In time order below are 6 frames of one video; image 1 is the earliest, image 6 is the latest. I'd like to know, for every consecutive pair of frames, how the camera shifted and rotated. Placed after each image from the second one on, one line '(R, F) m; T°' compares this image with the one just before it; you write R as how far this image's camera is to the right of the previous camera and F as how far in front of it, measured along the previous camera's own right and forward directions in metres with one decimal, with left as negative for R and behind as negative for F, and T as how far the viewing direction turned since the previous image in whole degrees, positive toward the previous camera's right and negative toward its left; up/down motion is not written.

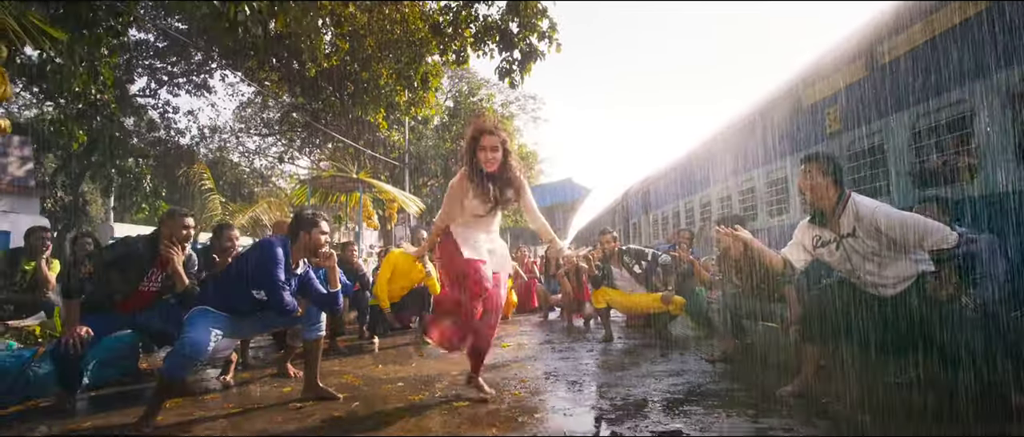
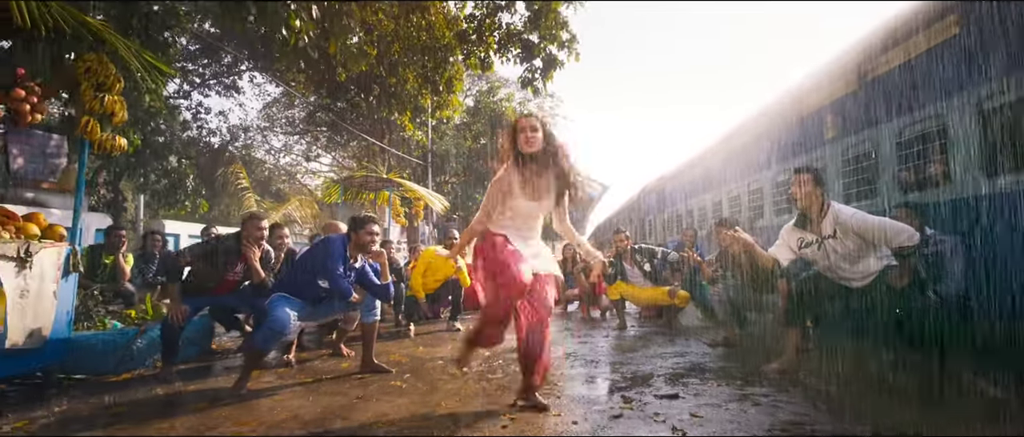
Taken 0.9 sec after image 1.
(-0.1, -0.6) m; -2°
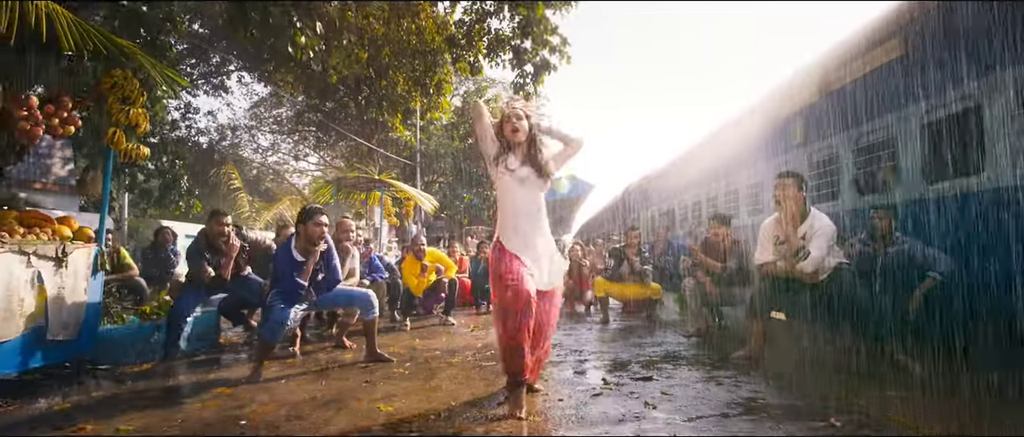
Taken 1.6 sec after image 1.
(0.0, -0.4) m; +1°
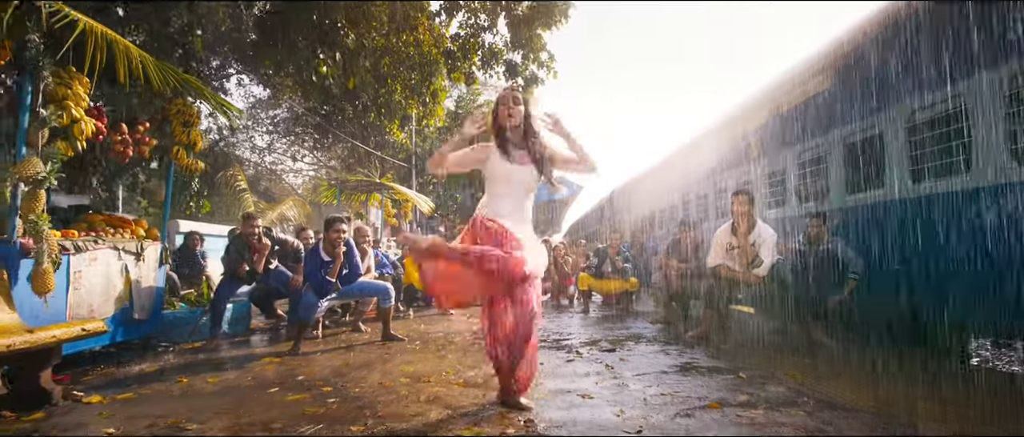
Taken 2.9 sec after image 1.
(0.0, -0.9) m; +1°
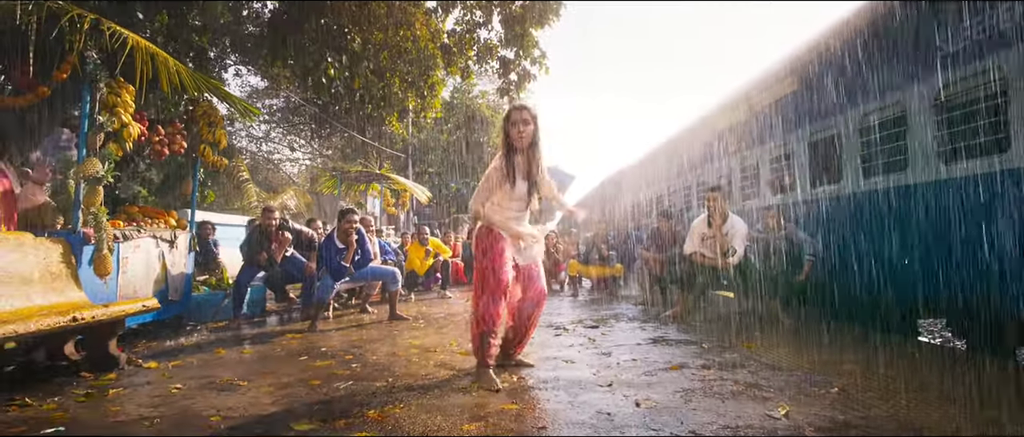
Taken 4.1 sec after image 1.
(0.0, -0.6) m; +1°
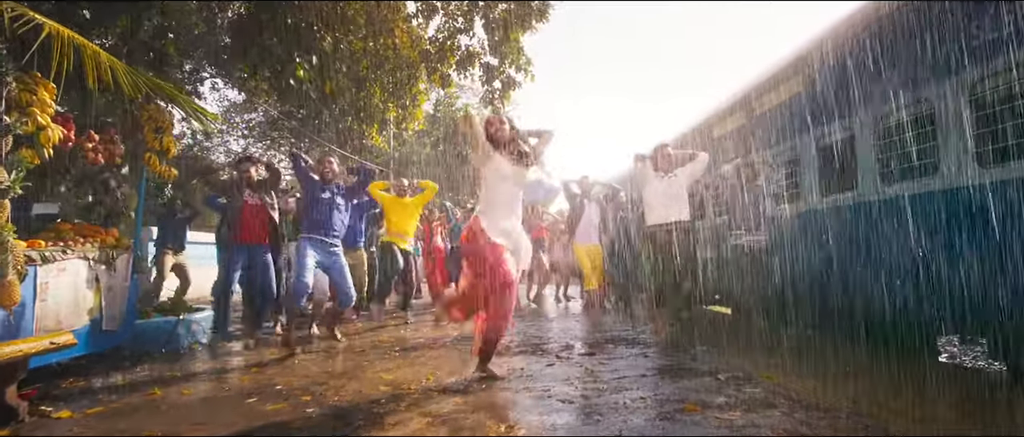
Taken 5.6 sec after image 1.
(0.0, +0.6) m; +1°
